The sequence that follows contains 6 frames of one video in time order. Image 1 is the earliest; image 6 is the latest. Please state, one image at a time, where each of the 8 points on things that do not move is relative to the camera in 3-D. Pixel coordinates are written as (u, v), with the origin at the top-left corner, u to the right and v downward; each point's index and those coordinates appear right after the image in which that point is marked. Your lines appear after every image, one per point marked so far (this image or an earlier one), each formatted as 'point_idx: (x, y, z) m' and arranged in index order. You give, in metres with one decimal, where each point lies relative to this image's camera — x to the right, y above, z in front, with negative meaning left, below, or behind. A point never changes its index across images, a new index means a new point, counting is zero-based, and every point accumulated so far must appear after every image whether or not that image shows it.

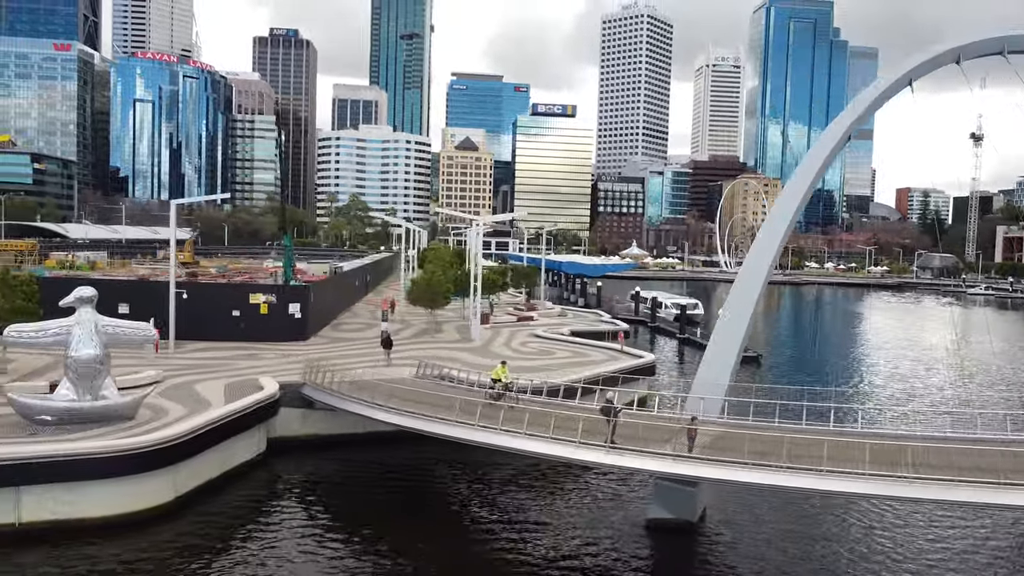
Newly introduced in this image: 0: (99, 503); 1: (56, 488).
0: (-10.9, -5.7, +19.6) m
1: (-11.8, -5.2, +19.1) m
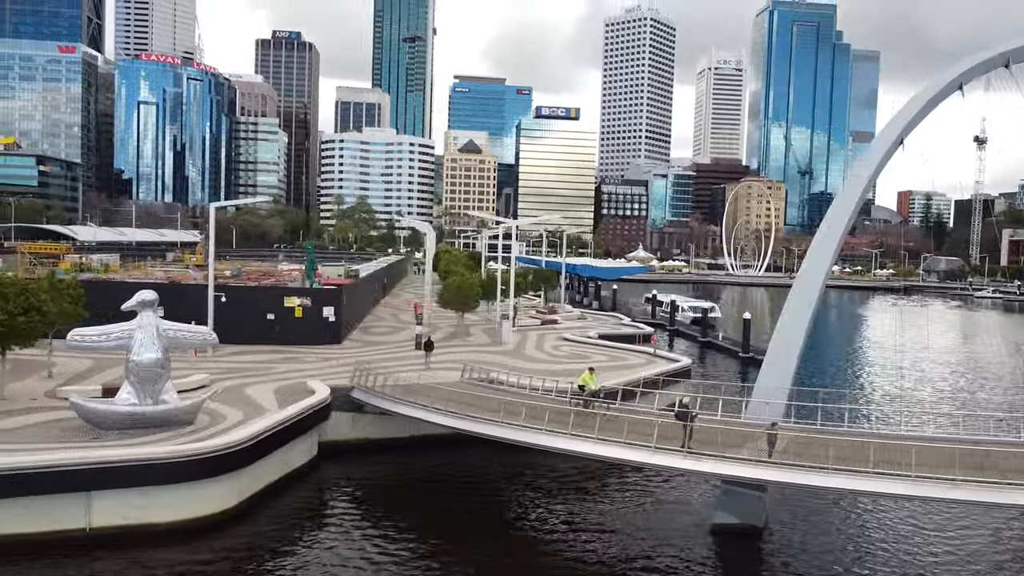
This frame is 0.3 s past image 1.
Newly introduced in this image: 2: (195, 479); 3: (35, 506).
0: (-9.1, -5.8, +19.5) m
1: (-9.9, -5.3, +19.0) m
2: (-8.4, -5.1, +19.6) m
3: (-11.8, -5.4, +18.3) m
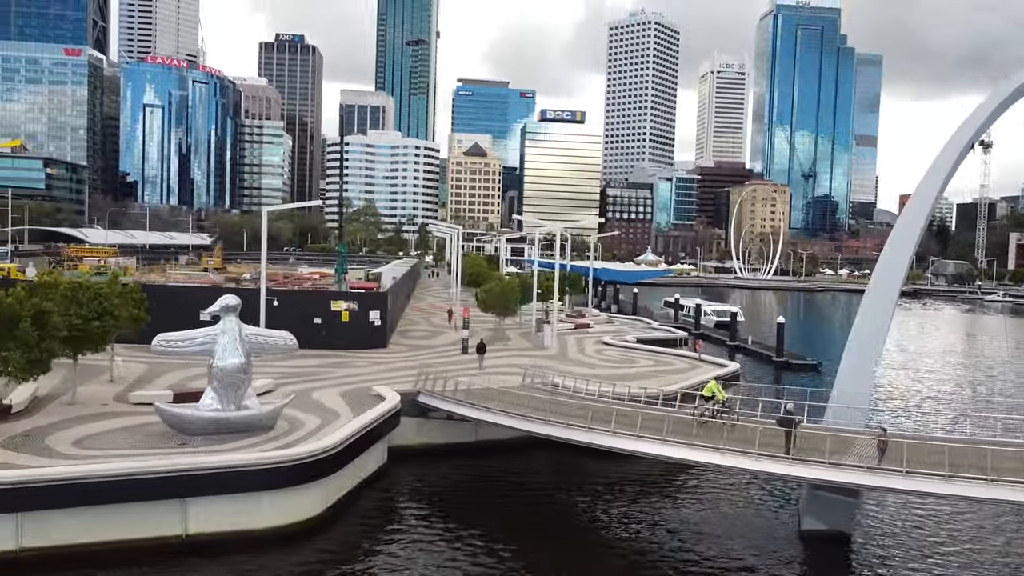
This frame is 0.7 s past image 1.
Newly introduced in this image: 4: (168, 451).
0: (-6.6, -6.0, +19.4) m
1: (-7.5, -5.4, +18.9) m
2: (-6.0, -5.2, +19.5) m
3: (-9.4, -5.5, +18.1) m
4: (-9.3, -4.4, +19.9) m
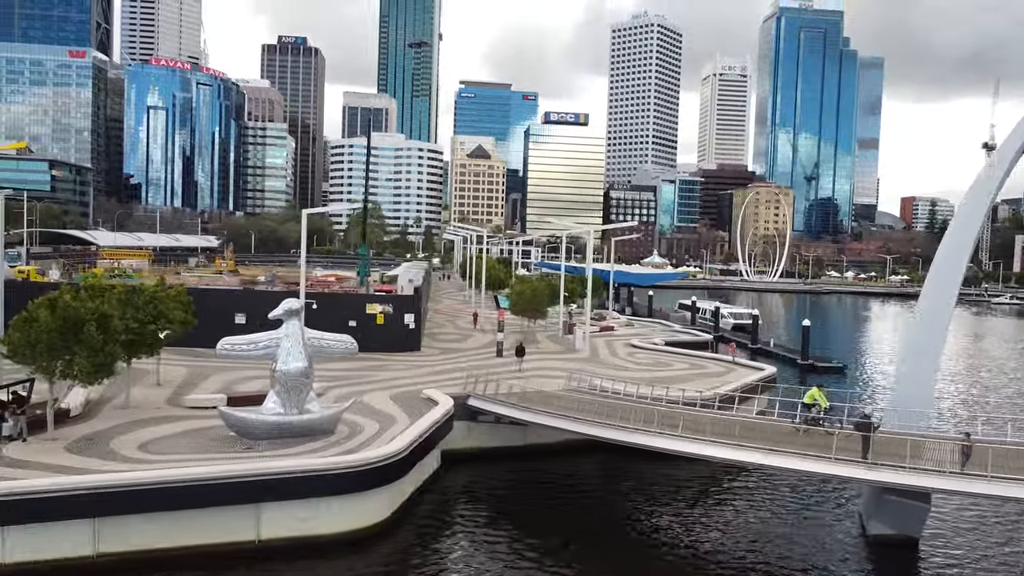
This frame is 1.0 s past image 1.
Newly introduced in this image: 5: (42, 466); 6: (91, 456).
0: (-4.8, -6.1, +19.3) m
1: (-5.6, -5.5, +18.8) m
2: (-4.1, -5.3, +19.4) m
3: (-7.5, -5.6, +18.0) m
4: (-7.5, -4.5, +19.8) m
5: (-11.7, -4.4, +18.3) m
6: (-11.2, -4.5, +19.5) m
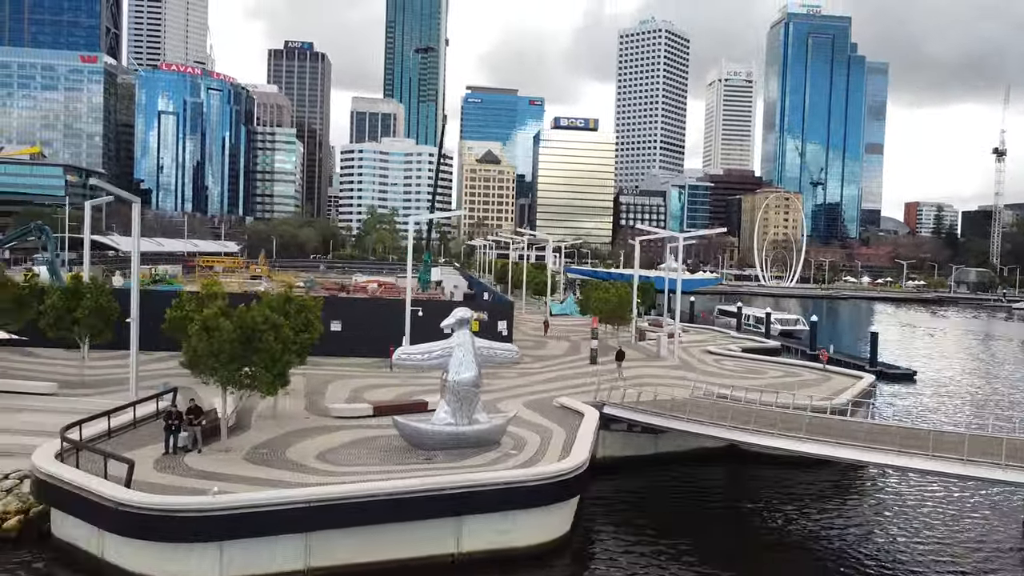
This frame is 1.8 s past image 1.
0: (+0.2, -6.3, +19.1) m
1: (-0.6, -5.8, +18.6) m
2: (+0.9, -5.5, +19.2) m
3: (-2.5, -5.9, +17.8) m
4: (-2.5, -4.8, +19.5) m
5: (-6.7, -4.7, +18.0) m
6: (-6.2, -4.7, +19.2) m
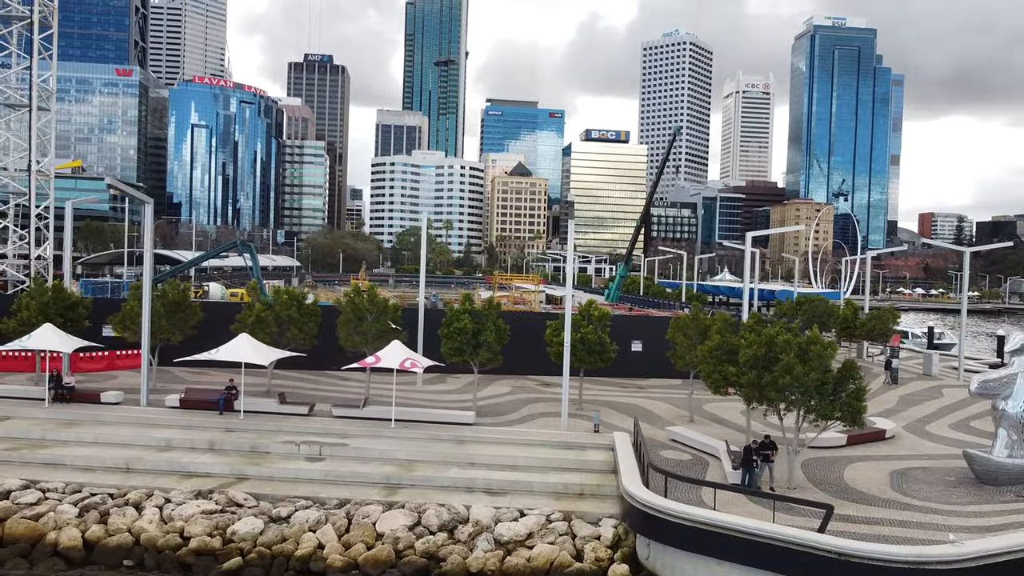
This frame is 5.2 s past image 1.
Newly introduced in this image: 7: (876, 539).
0: (+15.4, -6.8, +17.6) m
1: (+14.5, -6.3, +17.1) m
2: (+16.0, -6.1, +17.7) m
3: (+12.7, -6.4, +16.3) m
4: (+12.7, -5.3, +18.1) m
5: (+8.5, -5.2, +16.5) m
6: (+9.0, -5.3, +17.7) m
7: (+7.7, -5.3, +15.5) m
